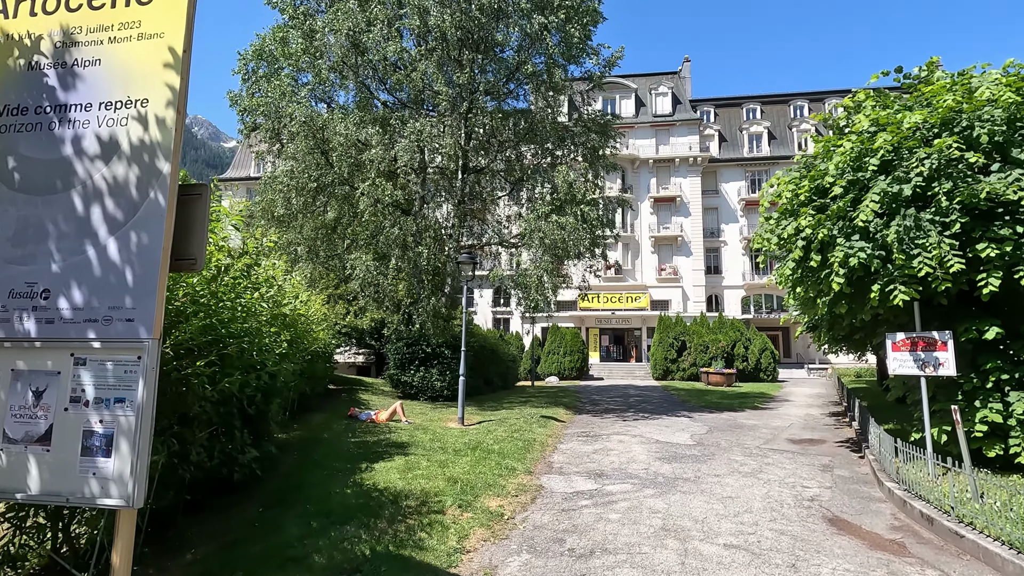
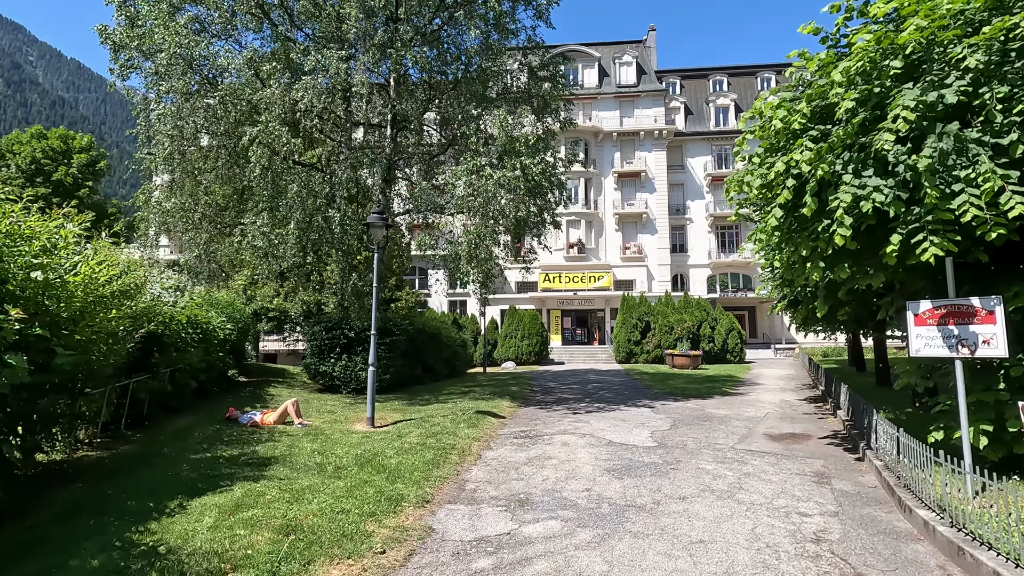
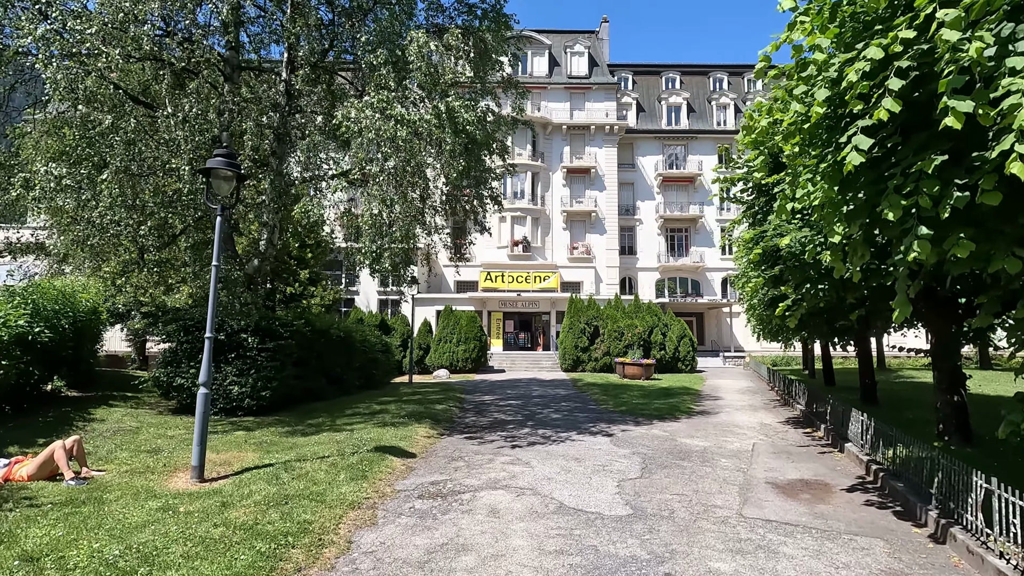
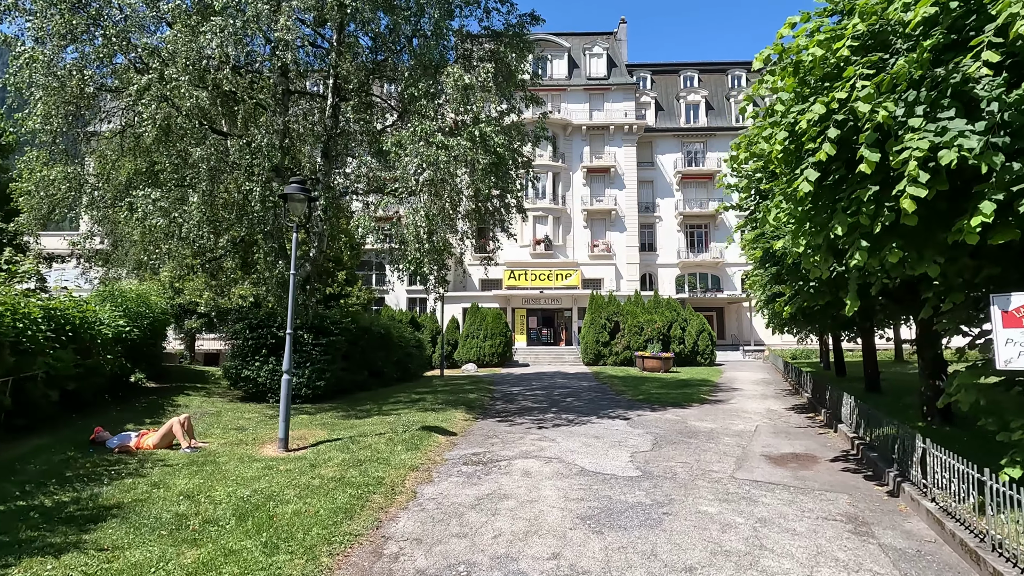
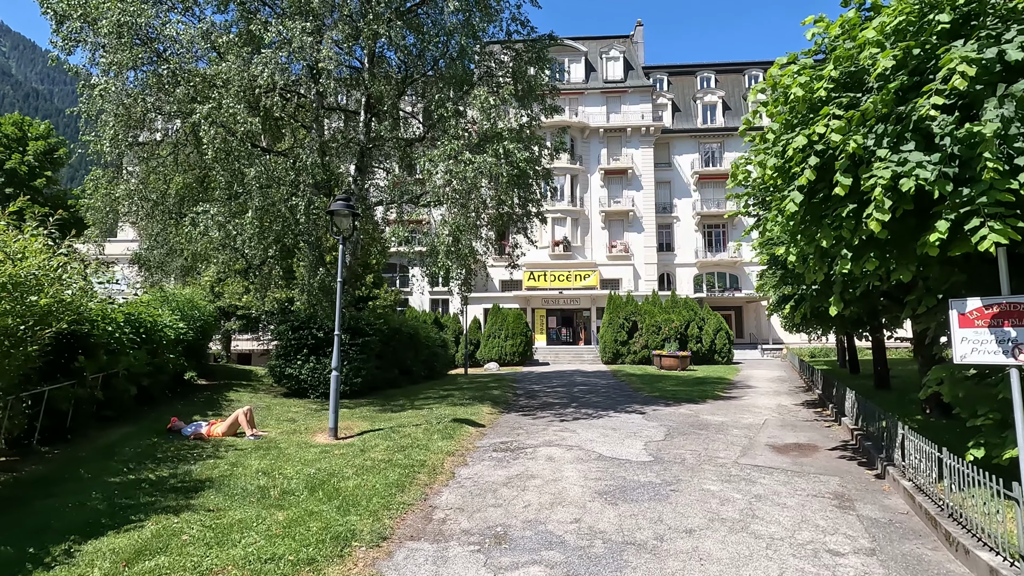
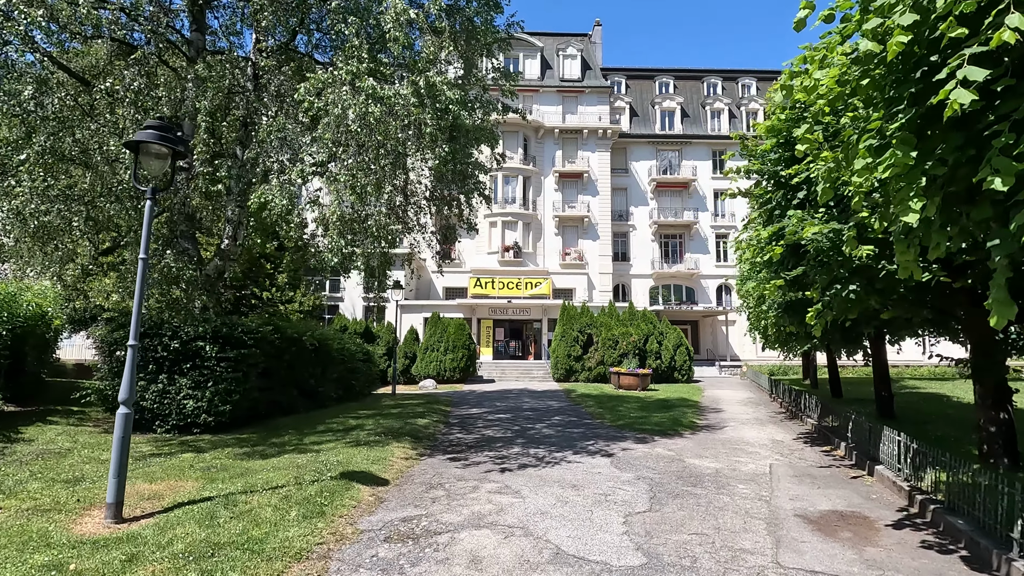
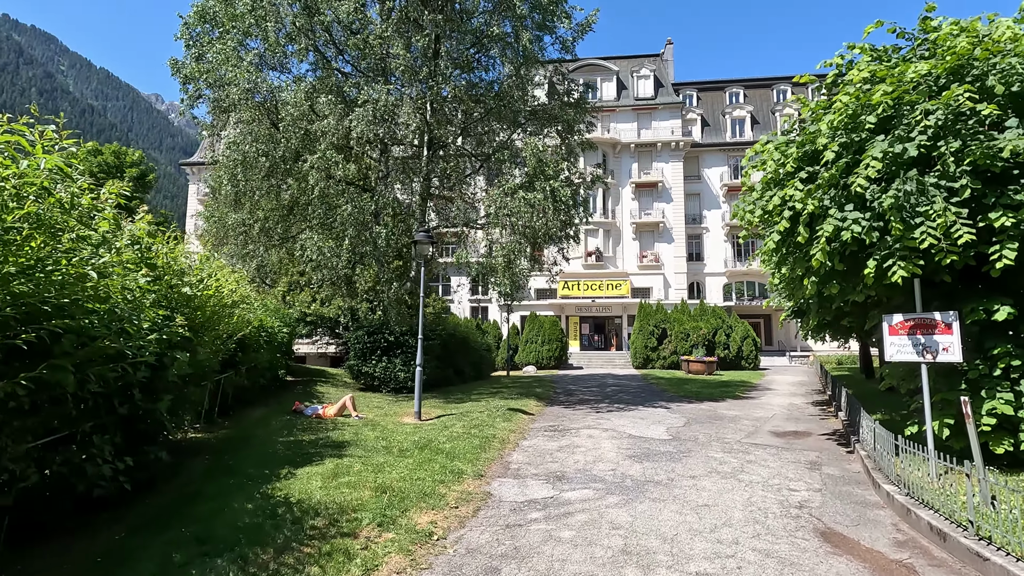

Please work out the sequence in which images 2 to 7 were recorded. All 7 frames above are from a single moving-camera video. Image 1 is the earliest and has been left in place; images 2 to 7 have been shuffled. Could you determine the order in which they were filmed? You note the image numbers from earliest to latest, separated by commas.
7, 2, 5, 4, 3, 6
